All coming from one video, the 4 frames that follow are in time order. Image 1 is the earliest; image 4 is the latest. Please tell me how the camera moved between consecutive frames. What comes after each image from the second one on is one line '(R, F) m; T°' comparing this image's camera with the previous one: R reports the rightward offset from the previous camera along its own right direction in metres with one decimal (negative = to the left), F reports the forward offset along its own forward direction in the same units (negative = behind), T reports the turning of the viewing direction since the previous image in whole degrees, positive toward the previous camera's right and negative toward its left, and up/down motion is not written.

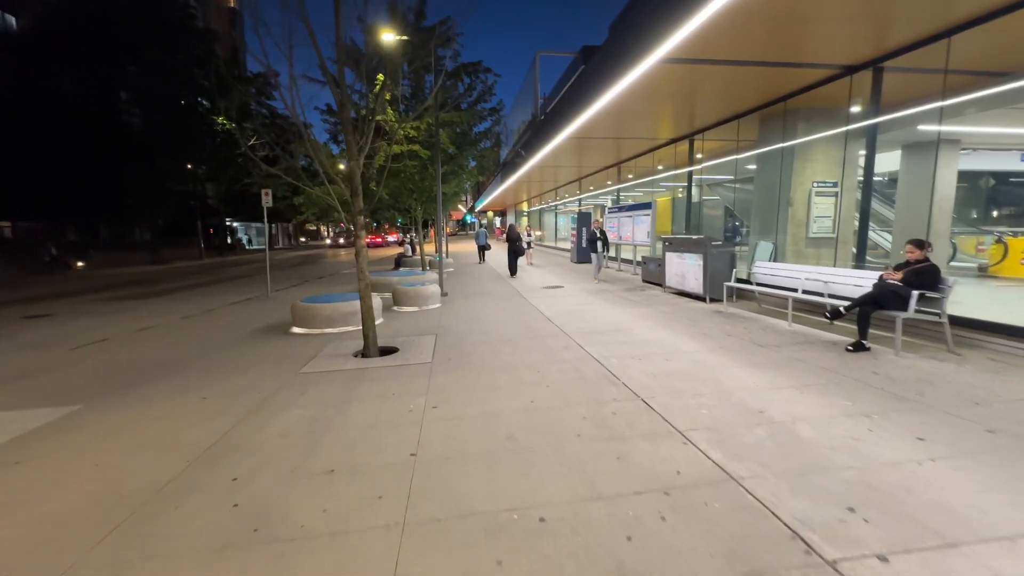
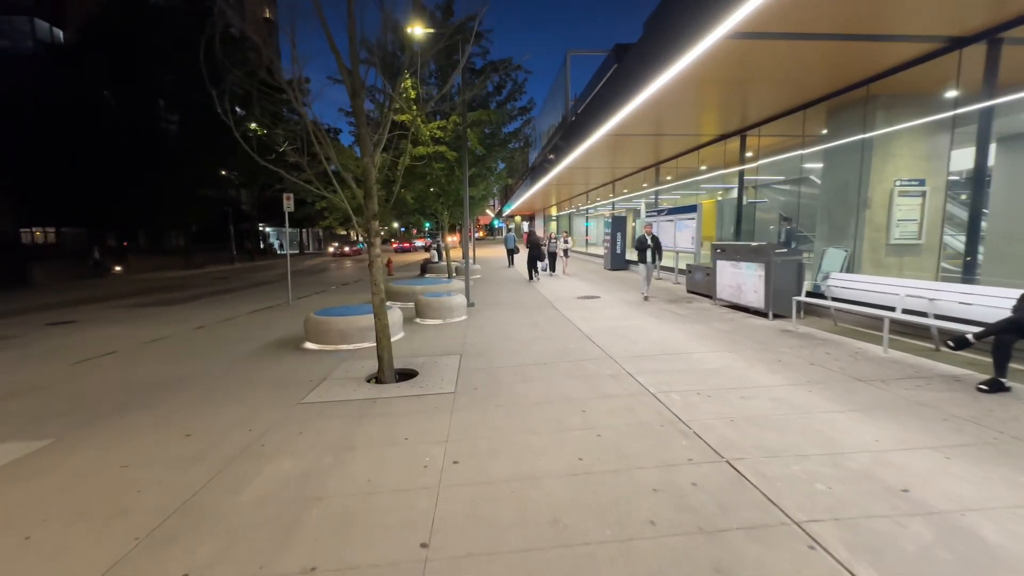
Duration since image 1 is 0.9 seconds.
(-0.1, +0.9) m; -3°
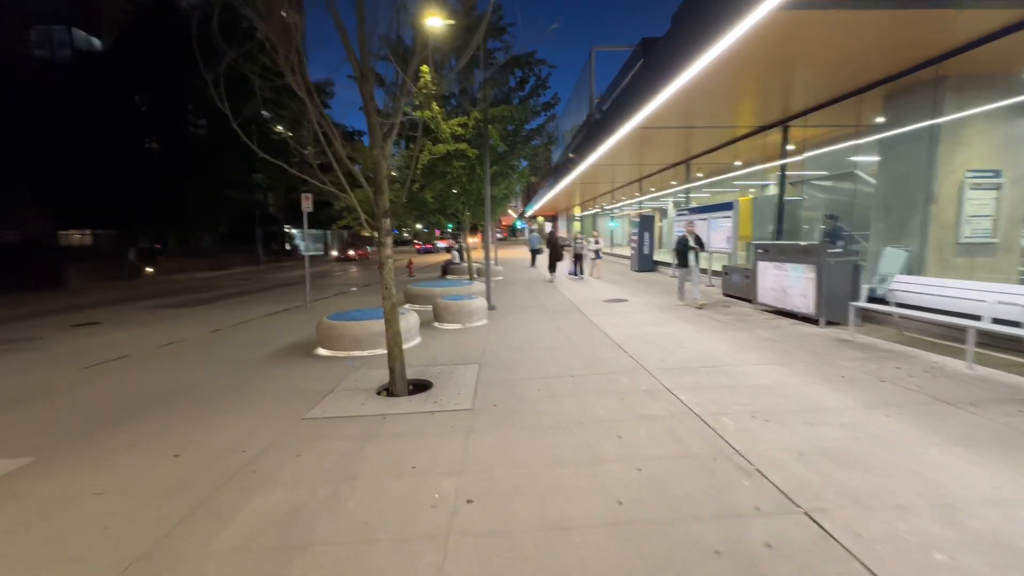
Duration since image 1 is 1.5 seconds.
(0.0, +0.6) m; -3°
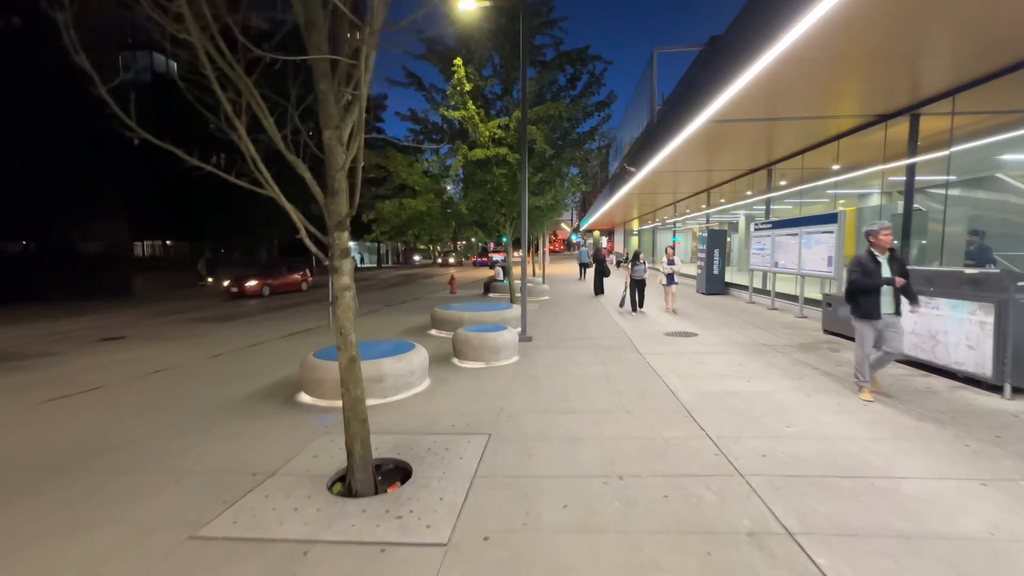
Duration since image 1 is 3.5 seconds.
(+0.3, +1.8) m; -7°
